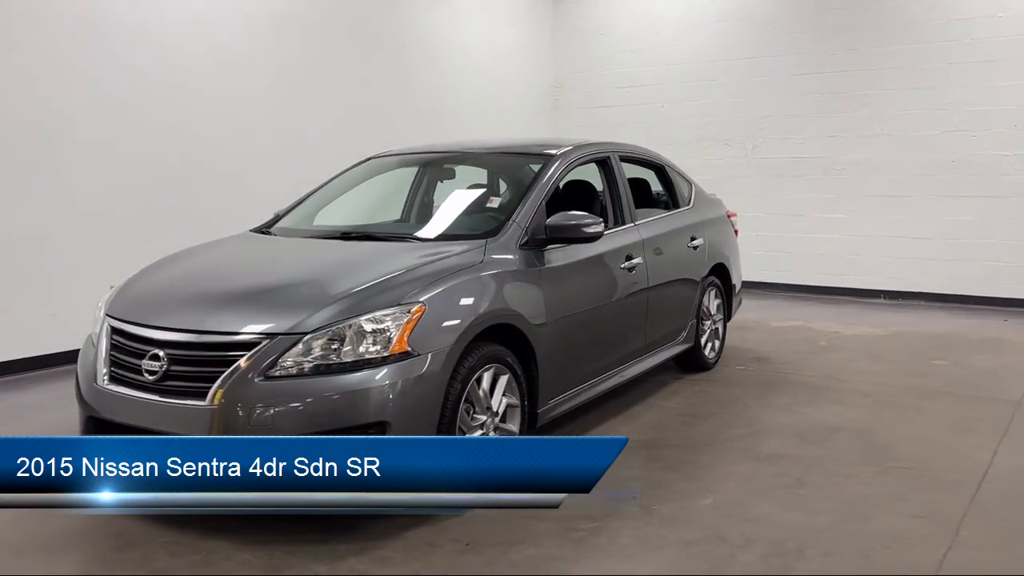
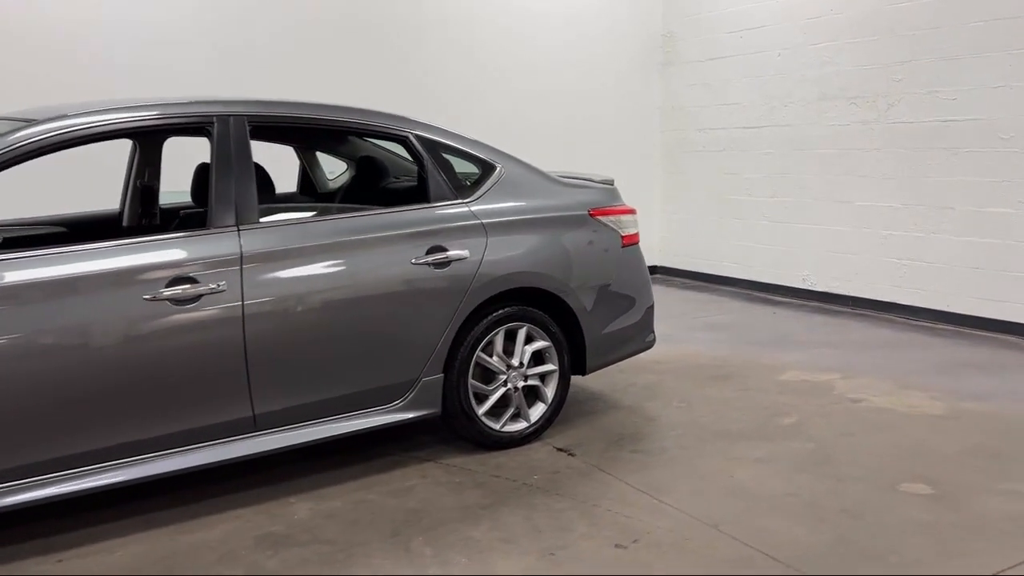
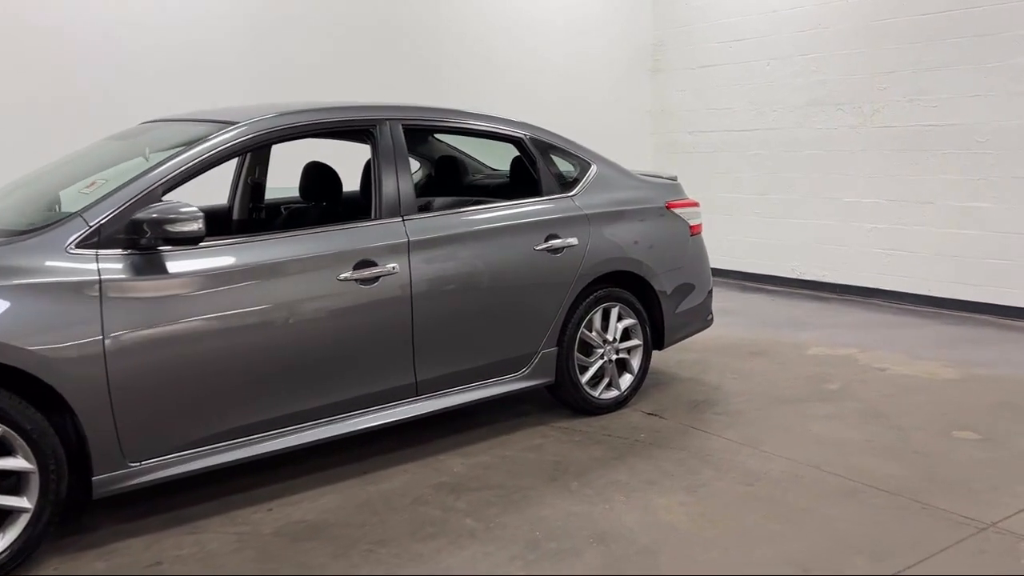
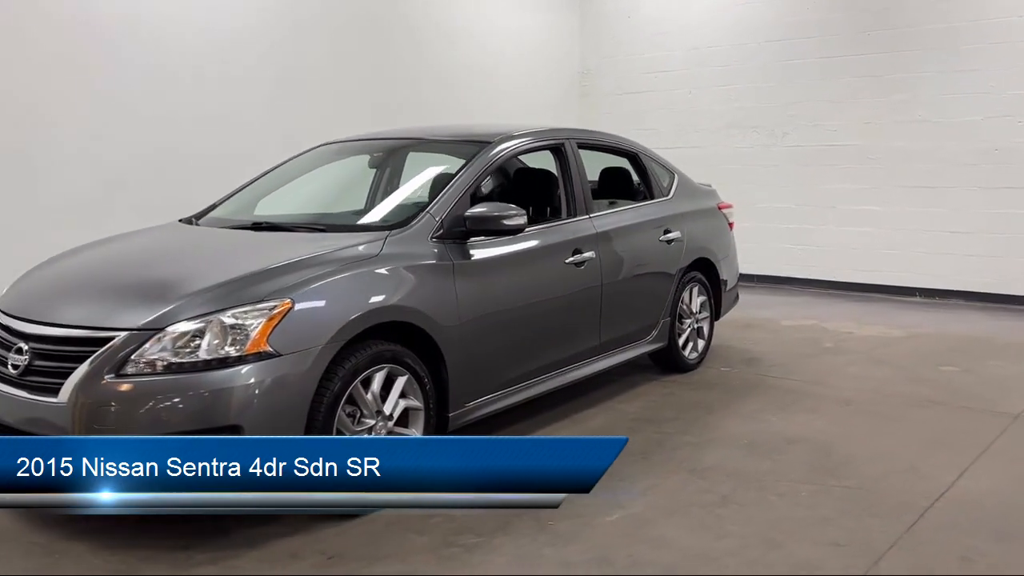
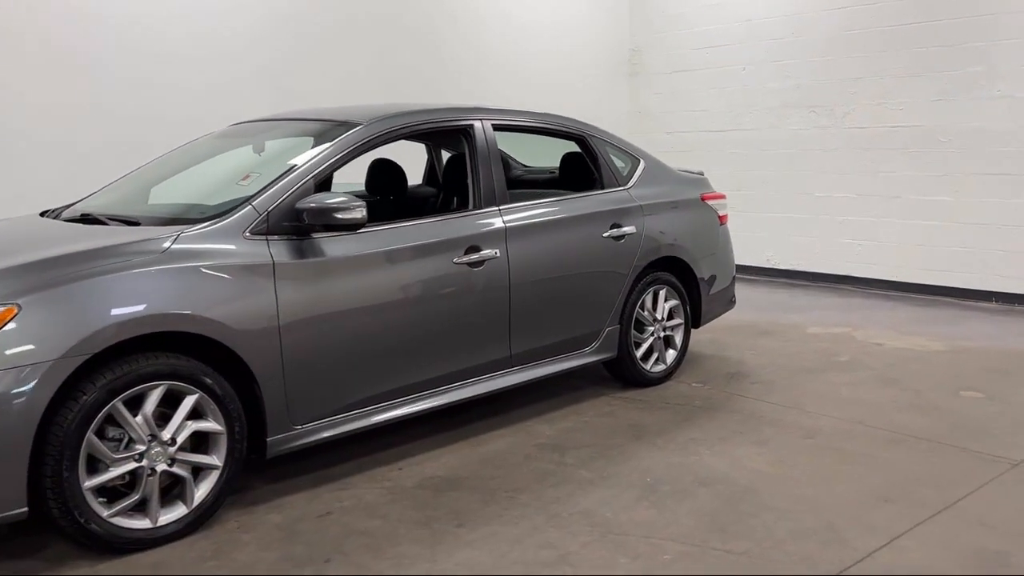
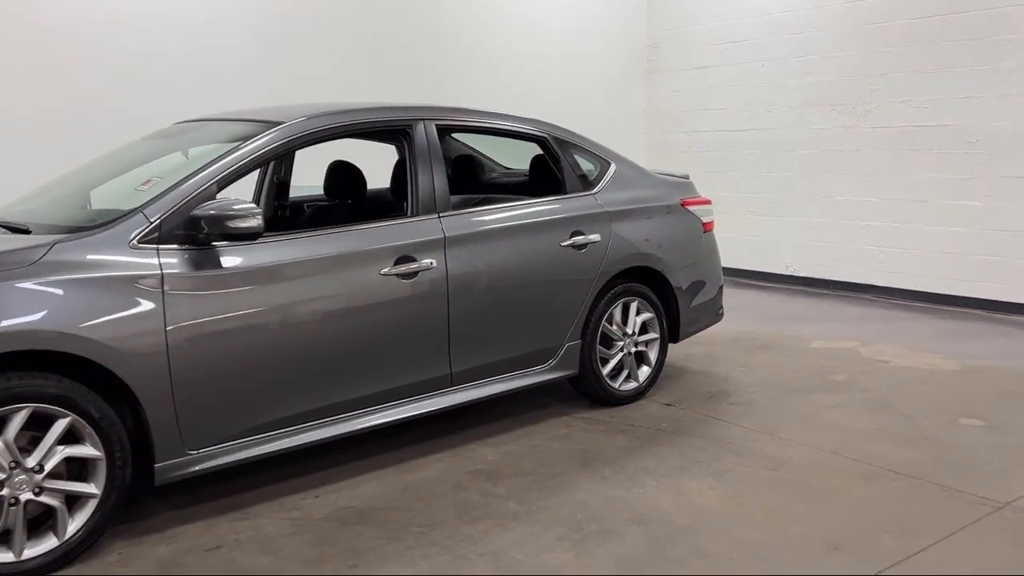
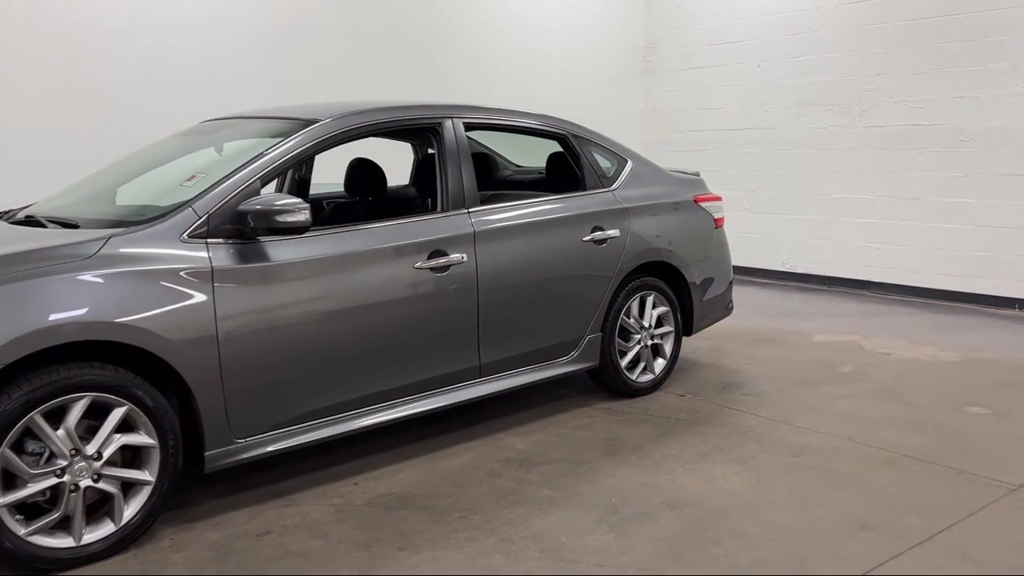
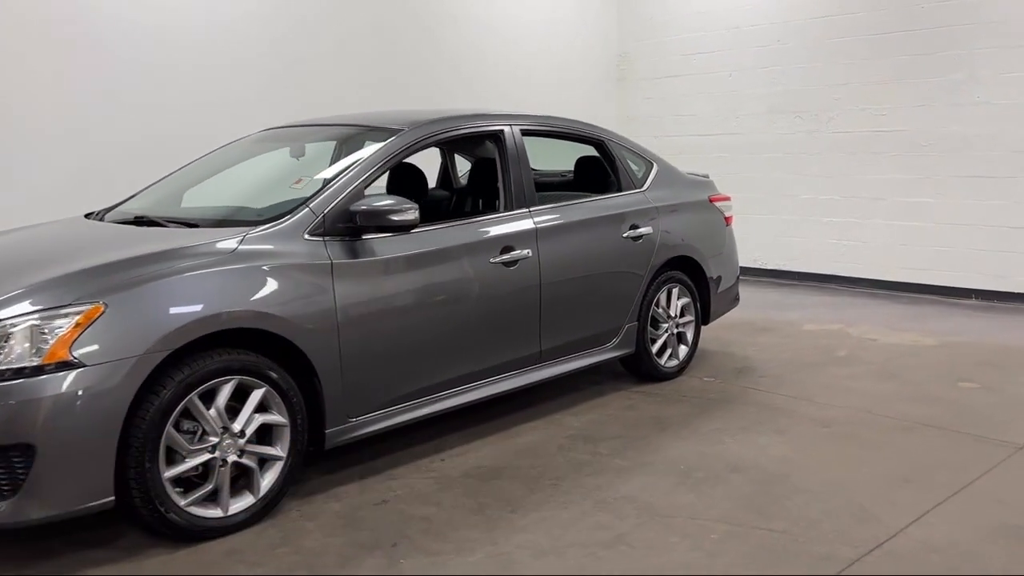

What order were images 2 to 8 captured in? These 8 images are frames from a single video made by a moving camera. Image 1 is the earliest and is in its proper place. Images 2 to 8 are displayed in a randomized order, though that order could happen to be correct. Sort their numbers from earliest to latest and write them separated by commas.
4, 8, 5, 7, 6, 3, 2
